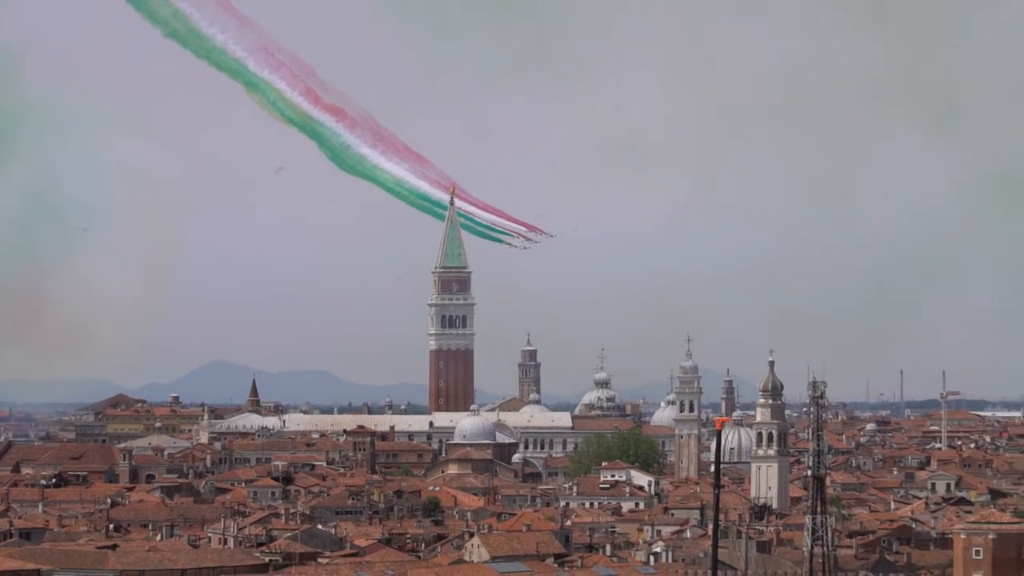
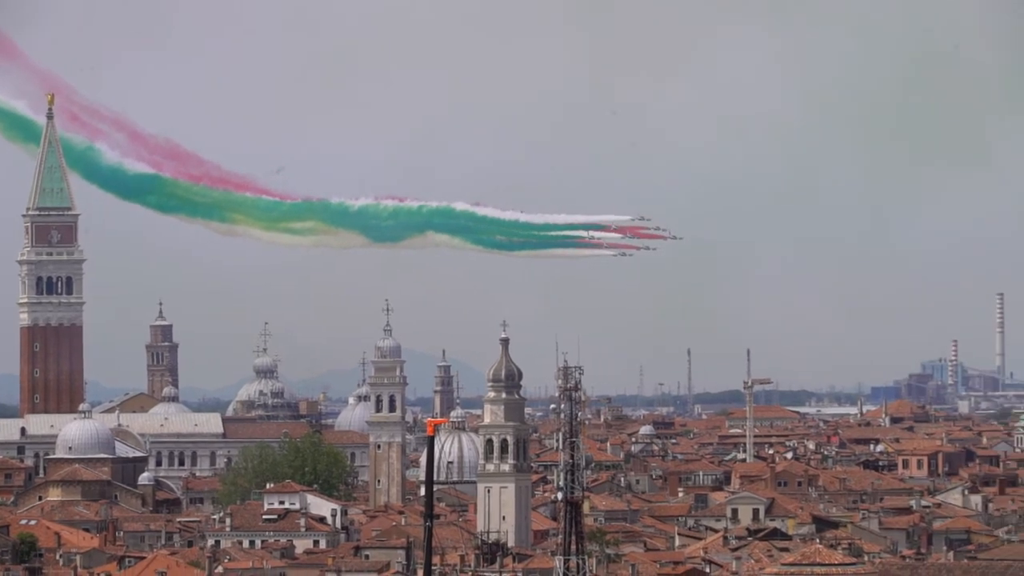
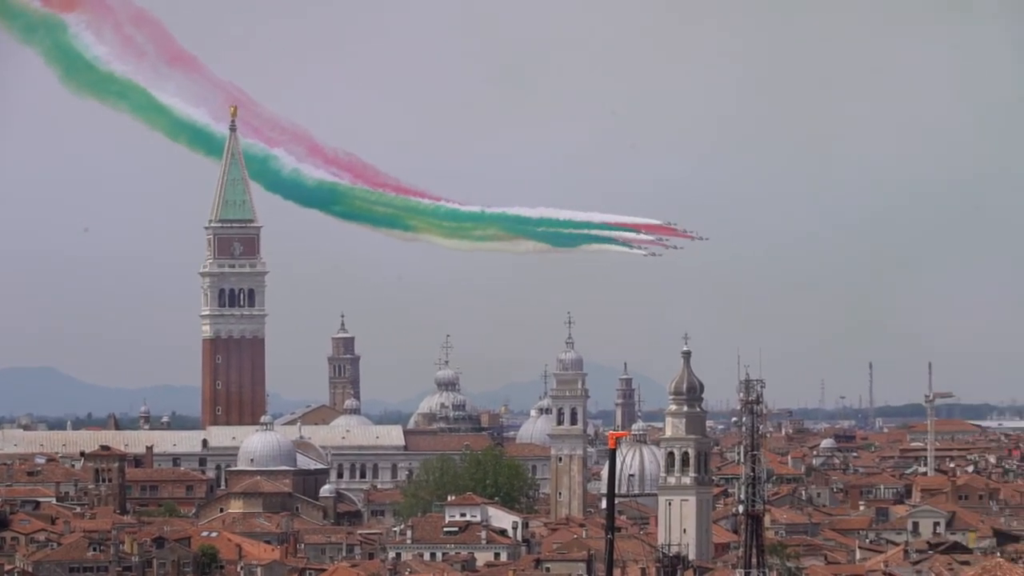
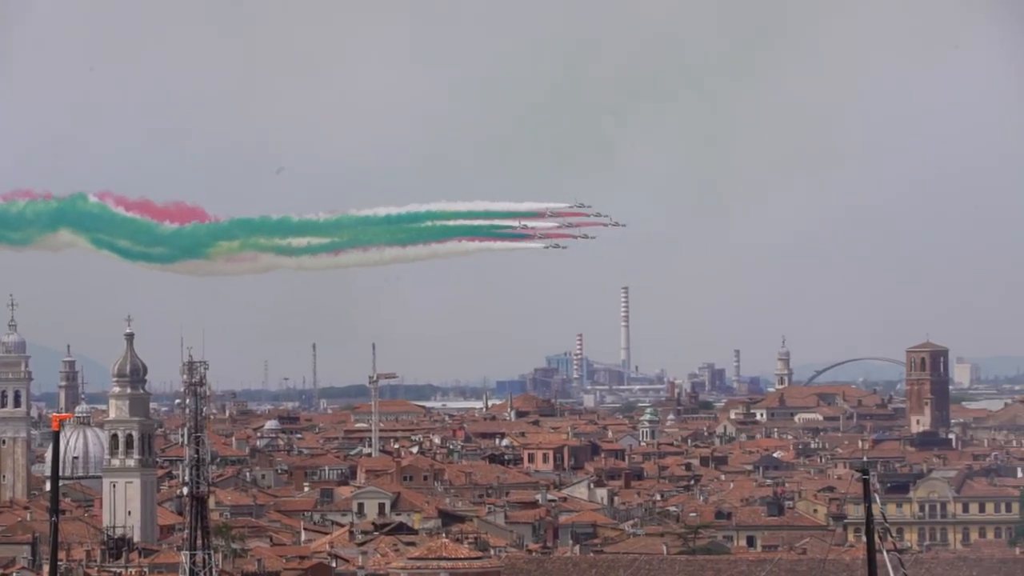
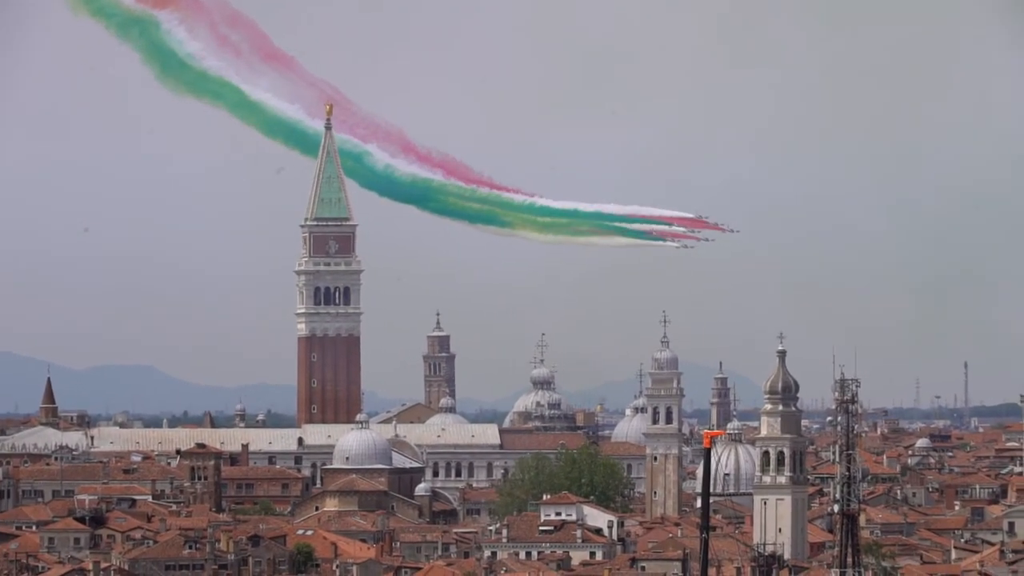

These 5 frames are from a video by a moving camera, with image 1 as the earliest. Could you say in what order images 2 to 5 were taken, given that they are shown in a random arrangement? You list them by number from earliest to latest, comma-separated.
5, 3, 2, 4
